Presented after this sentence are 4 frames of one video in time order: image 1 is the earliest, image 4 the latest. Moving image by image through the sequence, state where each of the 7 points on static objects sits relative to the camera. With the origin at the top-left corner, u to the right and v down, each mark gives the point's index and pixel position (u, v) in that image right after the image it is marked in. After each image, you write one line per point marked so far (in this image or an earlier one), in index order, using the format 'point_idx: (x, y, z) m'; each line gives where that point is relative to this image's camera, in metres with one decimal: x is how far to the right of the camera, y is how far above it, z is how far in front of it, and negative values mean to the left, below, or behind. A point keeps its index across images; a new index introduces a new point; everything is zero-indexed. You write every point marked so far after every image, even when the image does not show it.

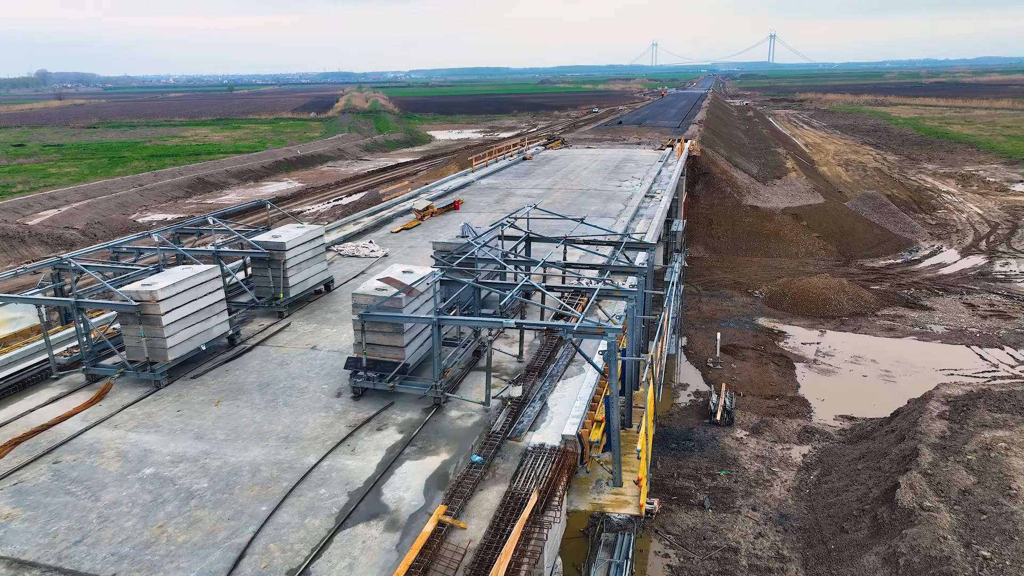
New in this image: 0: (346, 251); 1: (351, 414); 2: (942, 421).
0: (-4.4, +1.0, +17.4) m
1: (-2.3, -1.8, +9.3) m
2: (+11.0, -3.4, +16.7) m
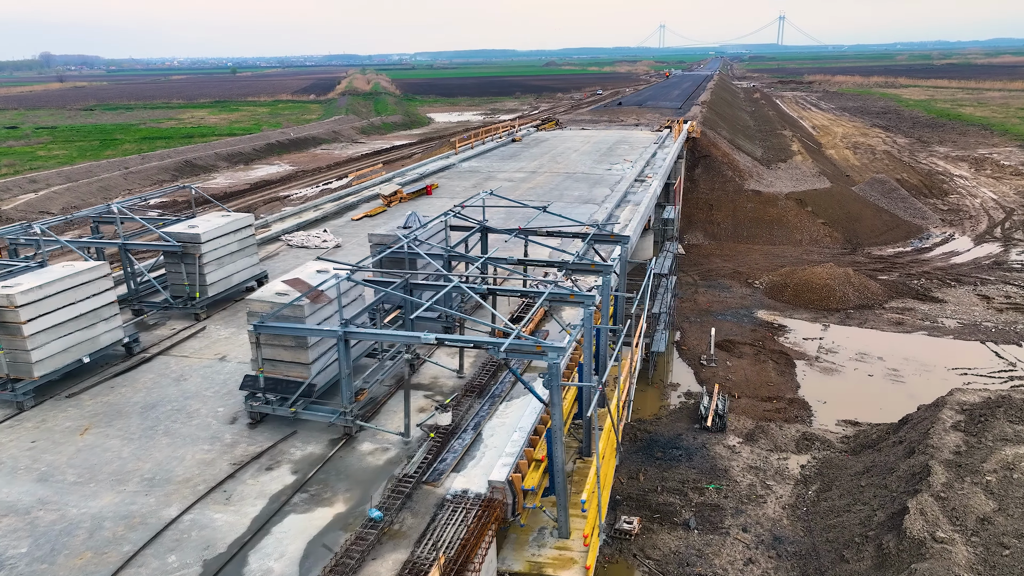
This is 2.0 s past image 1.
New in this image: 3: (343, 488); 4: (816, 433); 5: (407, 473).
0: (-5.2, +1.1, +15.7) m
1: (-3.2, -1.9, +7.6) m
2: (+10.2, -3.3, +14.9) m
3: (-1.8, -2.1, +7.0) m
4: (+8.2, -3.9, +17.6) m
5: (-1.1, -2.0, +7.1) m
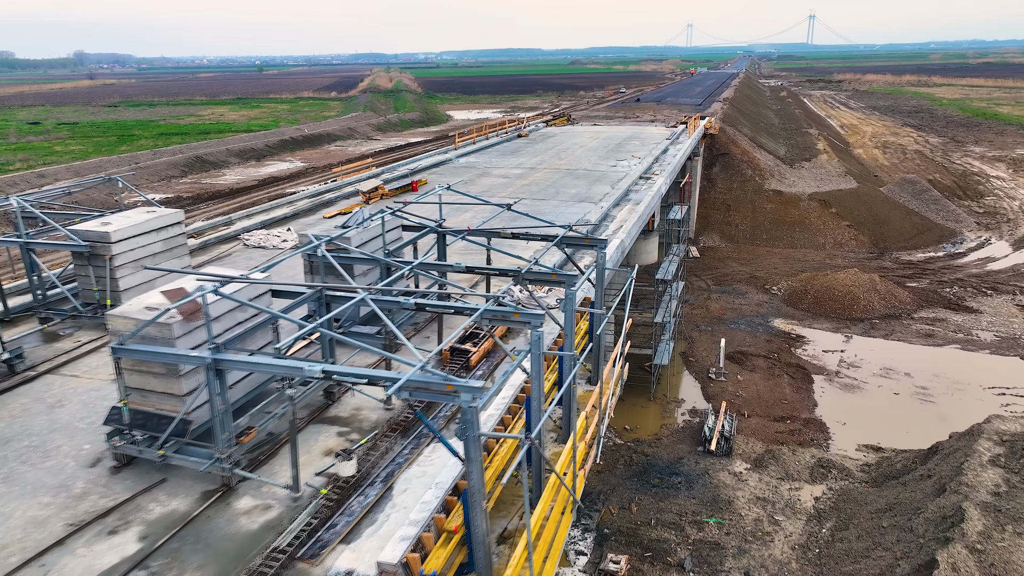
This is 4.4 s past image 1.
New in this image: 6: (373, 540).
0: (-5.7, +1.0, +14.3) m
1: (-4.0, -2.0, +6.1) m
2: (+9.6, -3.6, +13.0) m
3: (-2.6, -2.3, +5.4) m
4: (+7.8, -4.2, +15.7) m
5: (-2.0, -2.2, +5.5) m
6: (-1.2, -2.2, +5.6) m
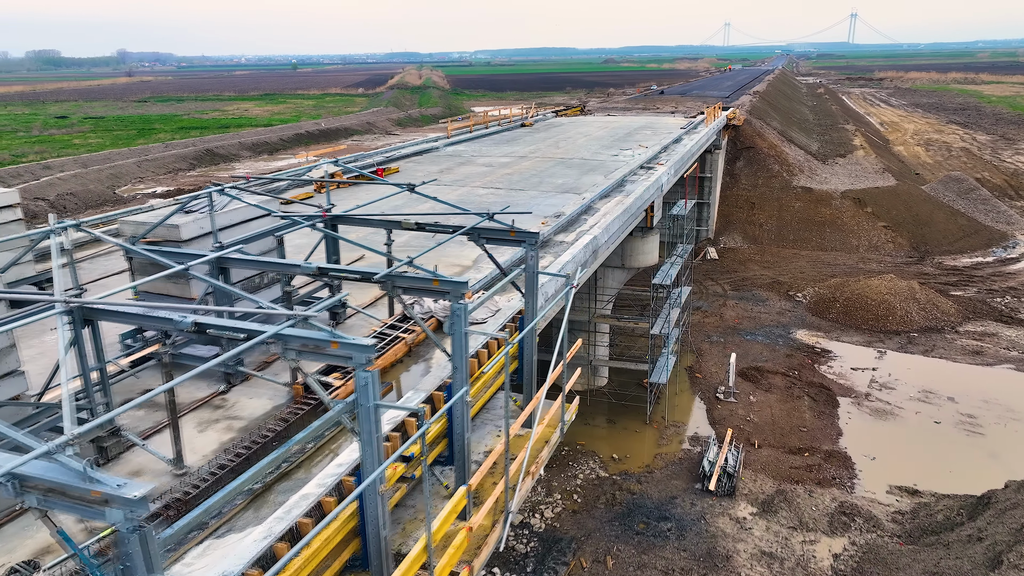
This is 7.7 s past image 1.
0: (-6.6, +1.0, +12.0) m
1: (-5.3, -2.0, +3.8) m
2: (+8.6, -3.9, +10.0) m
3: (-4.0, -2.4, +3.0) m
4: (+6.8, -4.4, +12.9) m
5: (-3.3, -2.2, +3.1) m
6: (-2.5, -2.2, +3.2) m
